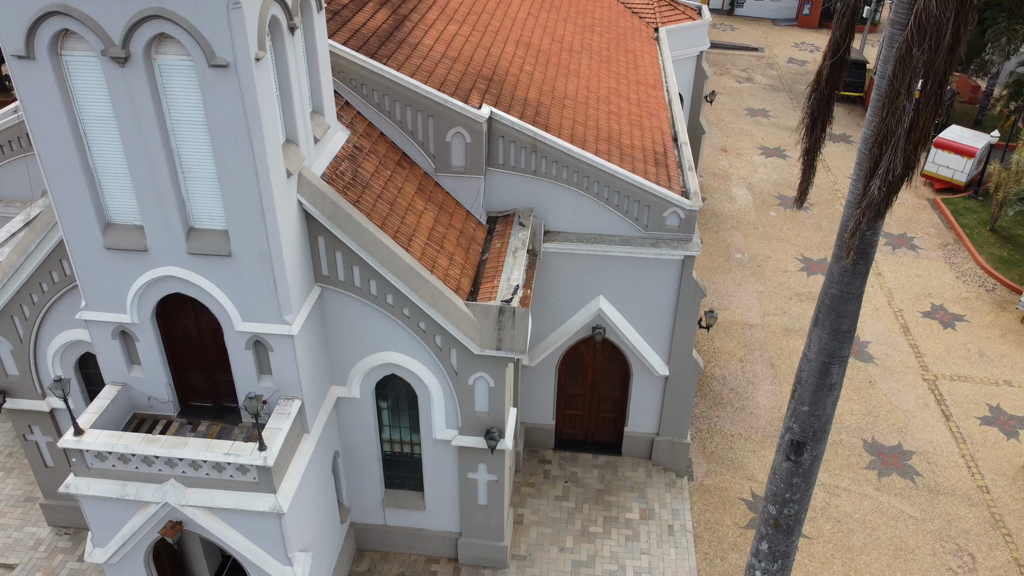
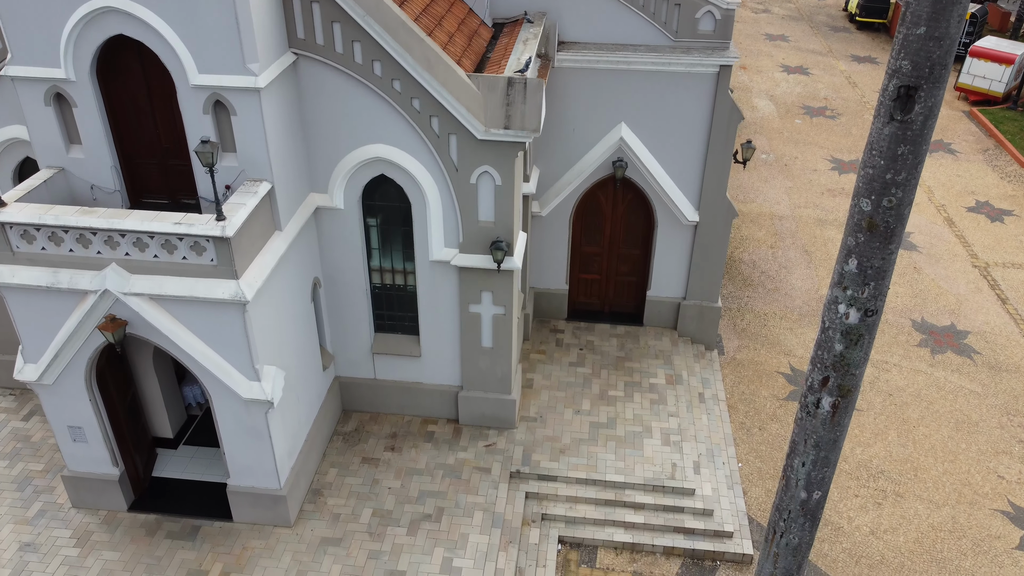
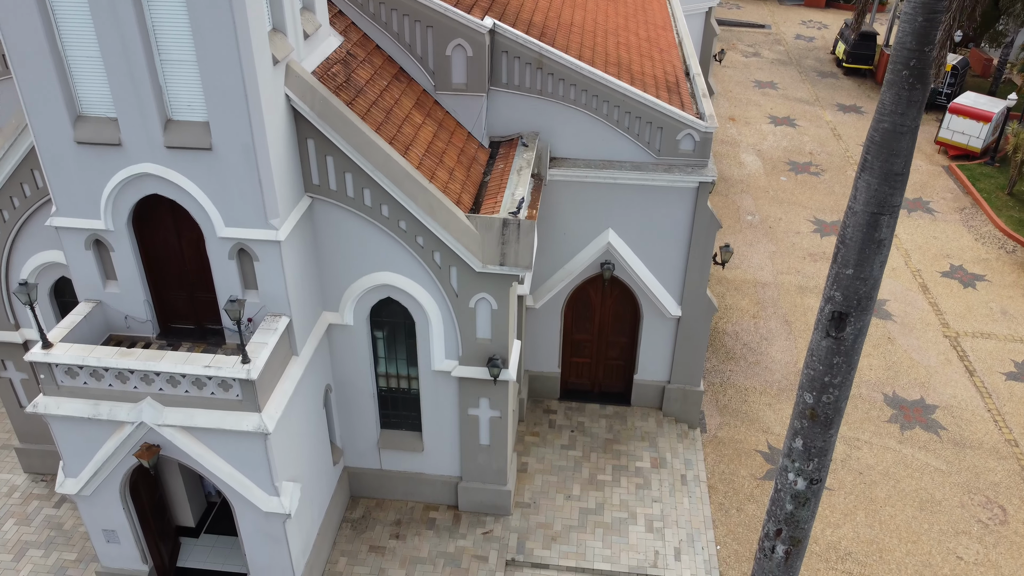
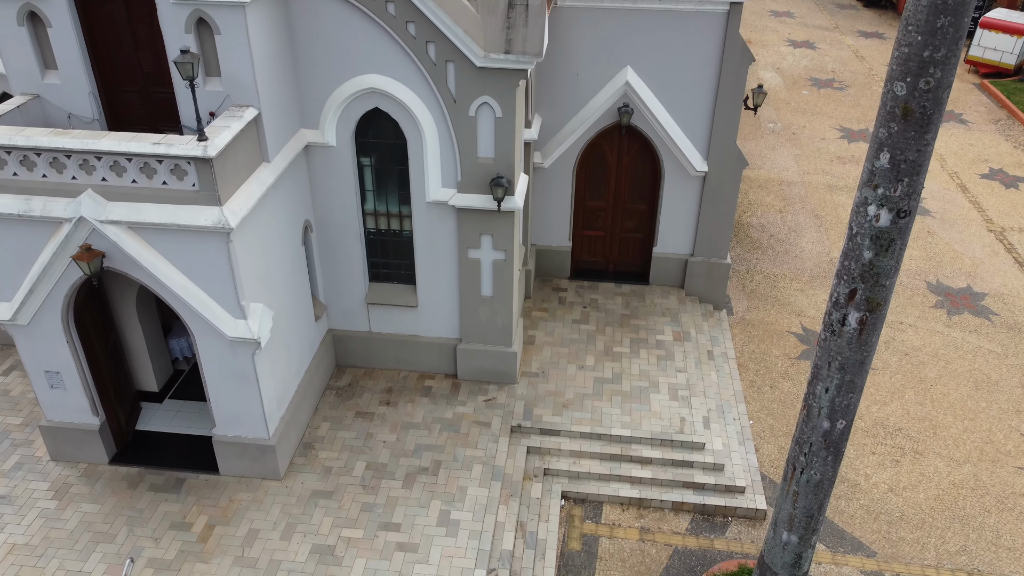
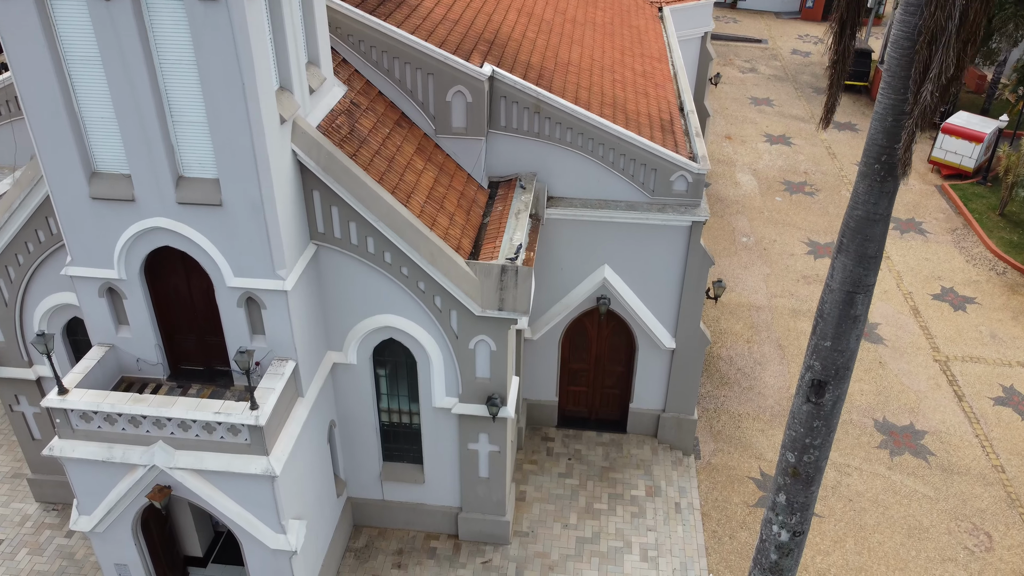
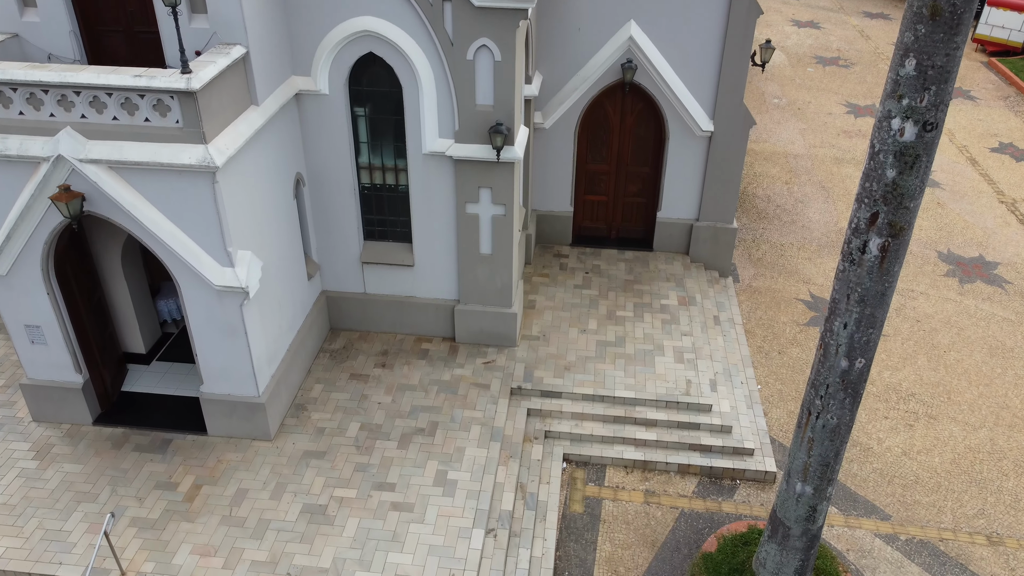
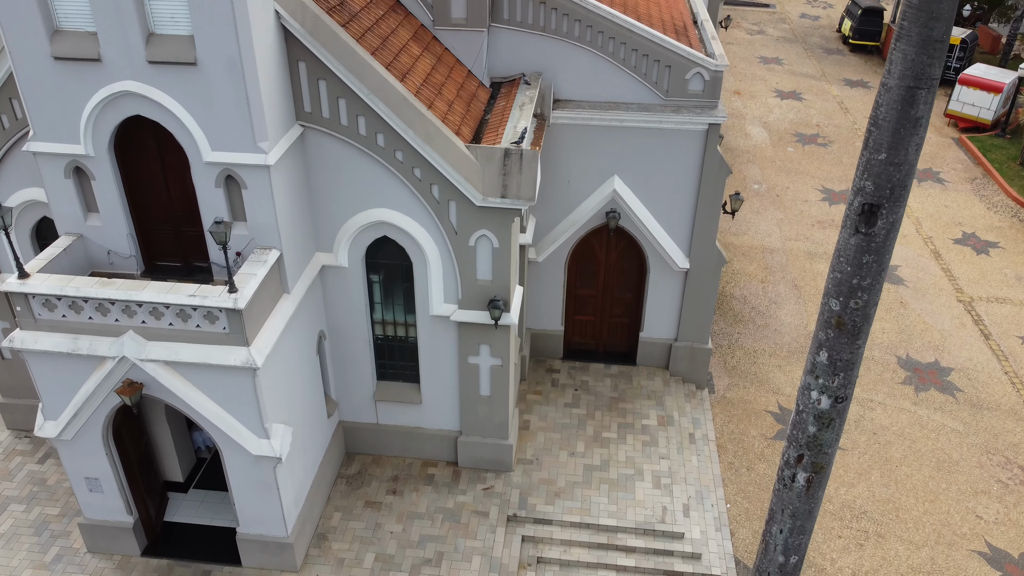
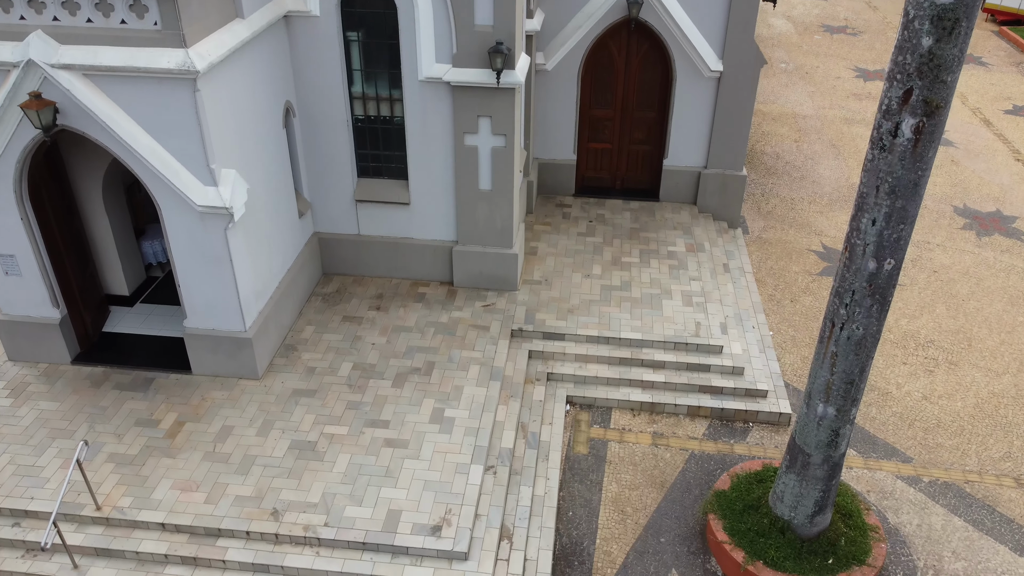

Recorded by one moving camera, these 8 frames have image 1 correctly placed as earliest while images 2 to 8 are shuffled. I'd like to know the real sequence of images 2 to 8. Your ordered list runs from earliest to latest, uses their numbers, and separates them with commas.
5, 3, 7, 2, 4, 6, 8
